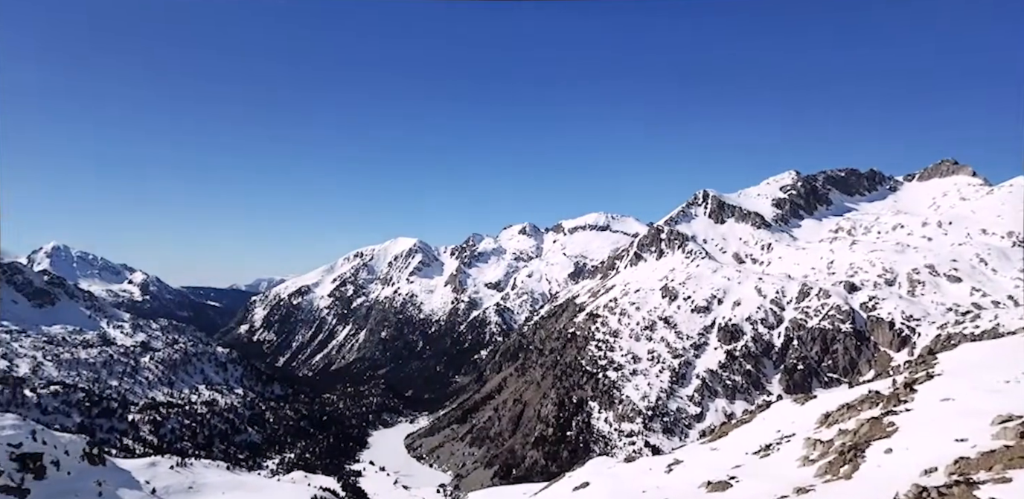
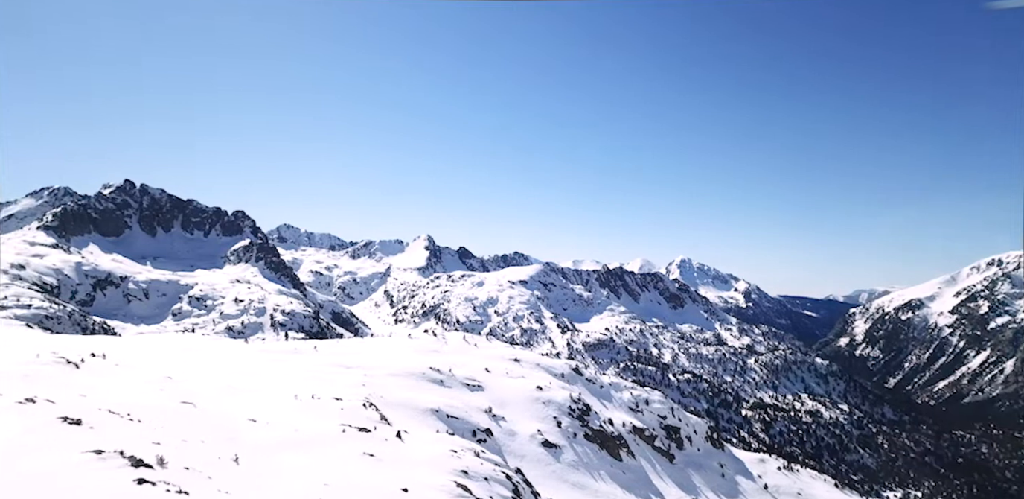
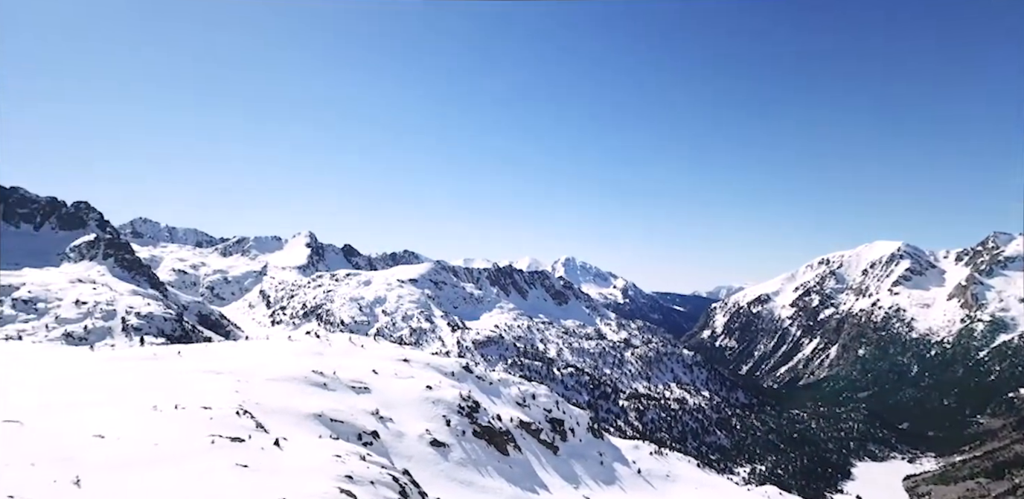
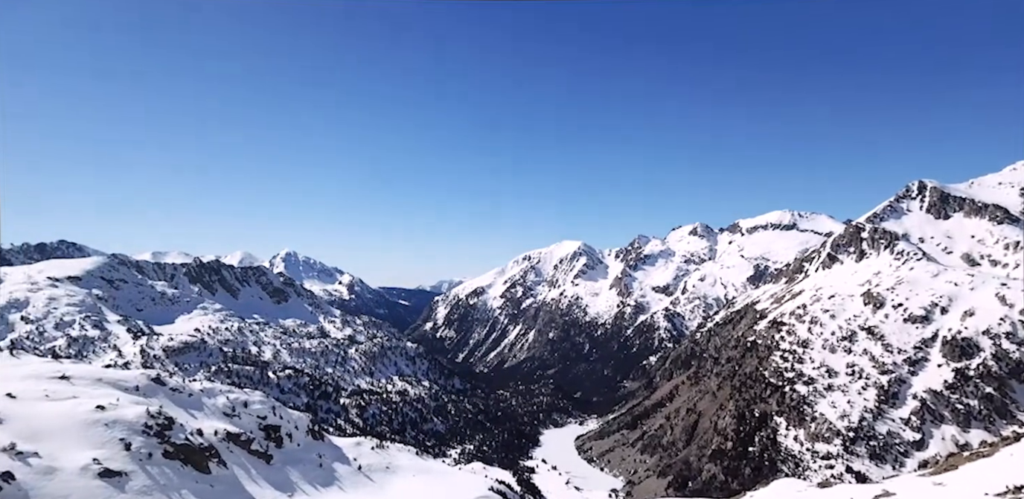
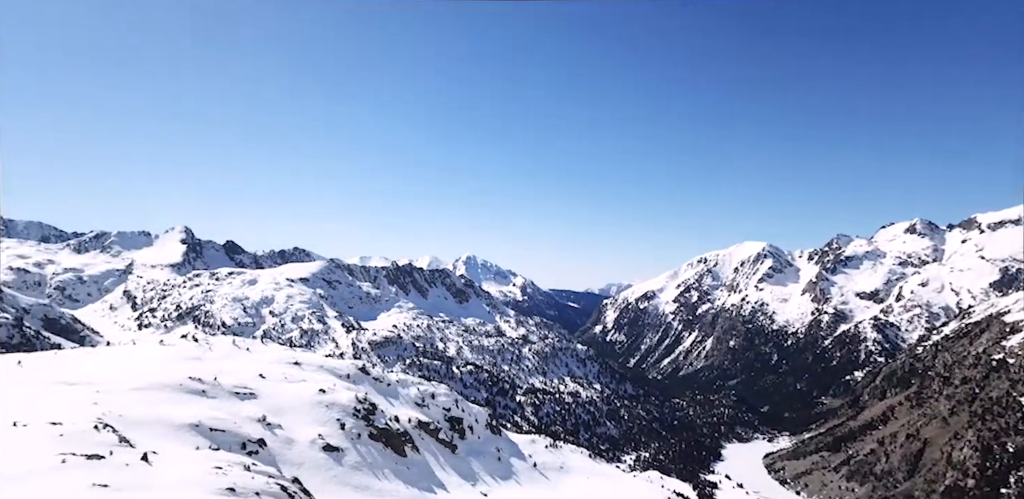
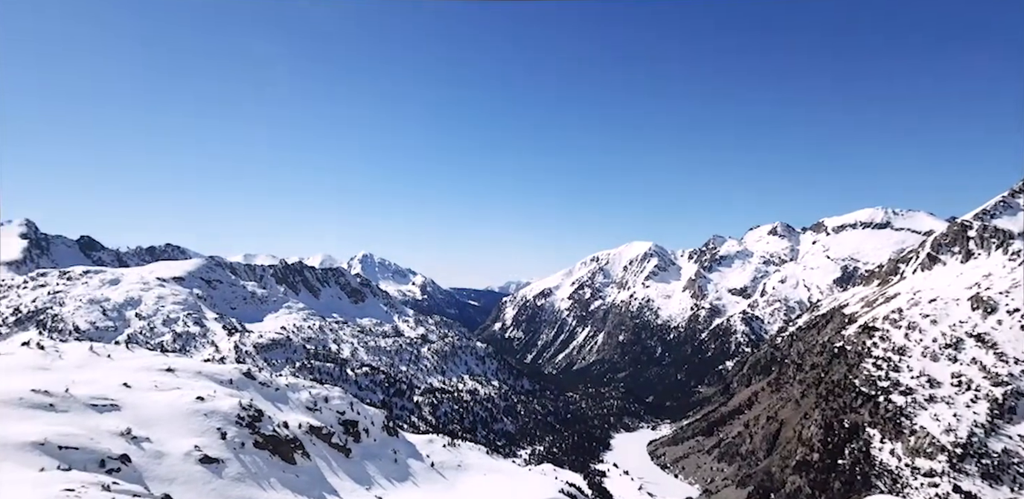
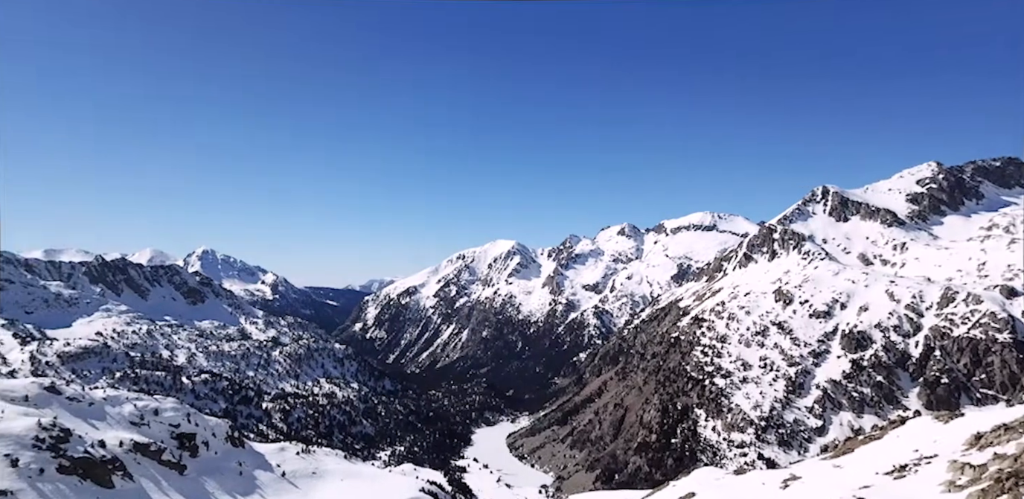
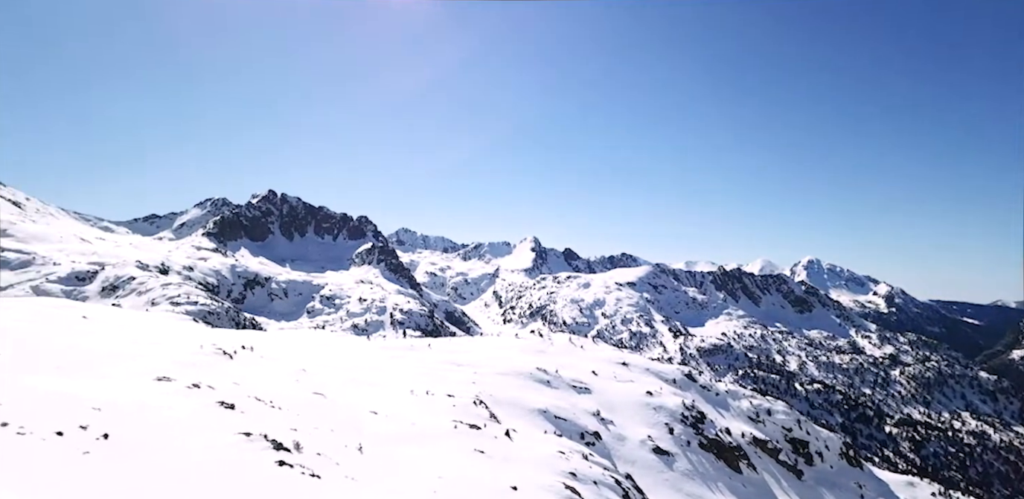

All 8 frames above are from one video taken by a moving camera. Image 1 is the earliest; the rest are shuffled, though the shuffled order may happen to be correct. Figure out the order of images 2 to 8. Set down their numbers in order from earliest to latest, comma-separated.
7, 4, 6, 5, 3, 2, 8
